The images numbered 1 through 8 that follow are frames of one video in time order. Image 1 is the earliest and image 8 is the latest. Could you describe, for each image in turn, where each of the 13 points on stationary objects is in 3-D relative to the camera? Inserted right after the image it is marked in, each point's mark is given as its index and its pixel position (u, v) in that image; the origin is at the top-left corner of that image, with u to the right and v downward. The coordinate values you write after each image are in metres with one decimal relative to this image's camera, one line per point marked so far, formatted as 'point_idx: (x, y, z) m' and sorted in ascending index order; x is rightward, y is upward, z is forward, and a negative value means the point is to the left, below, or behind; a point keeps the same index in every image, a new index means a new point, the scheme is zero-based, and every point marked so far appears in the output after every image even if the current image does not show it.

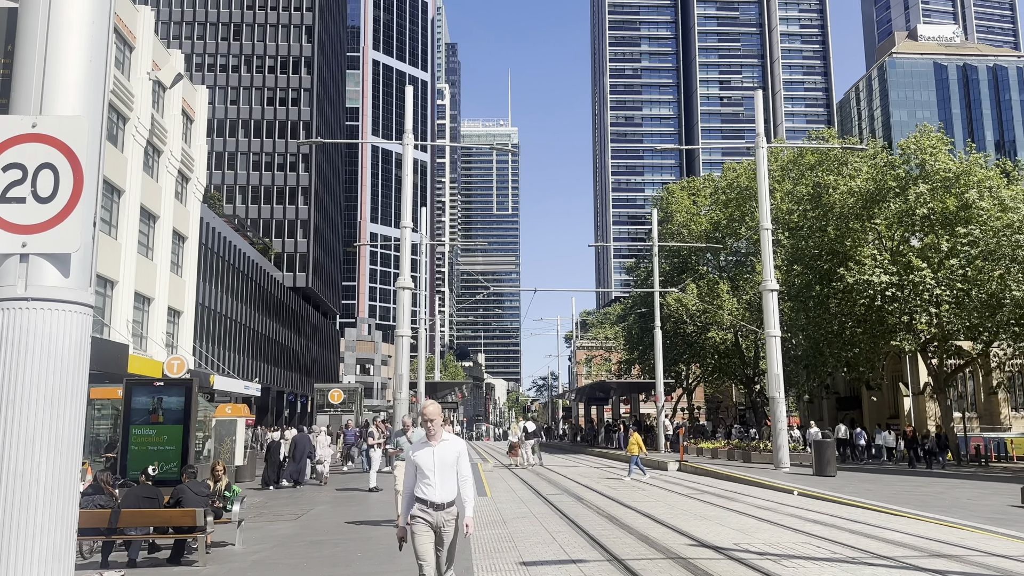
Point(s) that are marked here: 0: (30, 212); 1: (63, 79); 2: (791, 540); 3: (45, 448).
0: (-2.0, +0.3, +3.3) m
1: (-2.0, +0.9, +3.6) m
2: (+3.9, -3.5, +11.3) m
3: (-1.9, -0.6, +3.3) m
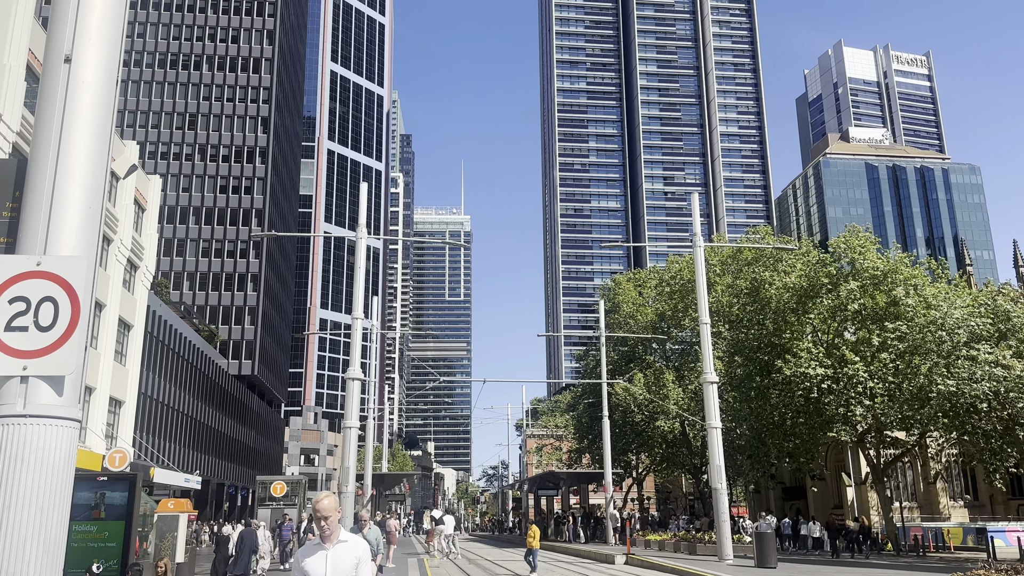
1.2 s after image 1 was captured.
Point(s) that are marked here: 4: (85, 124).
0: (-2.3, -0.2, +3.9) m
1: (-2.3, +0.3, +4.2) m
2: (+3.1, -4.9, +11.7) m
3: (-2.2, -1.2, +3.7) m
4: (-2.3, +0.9, +4.3) m
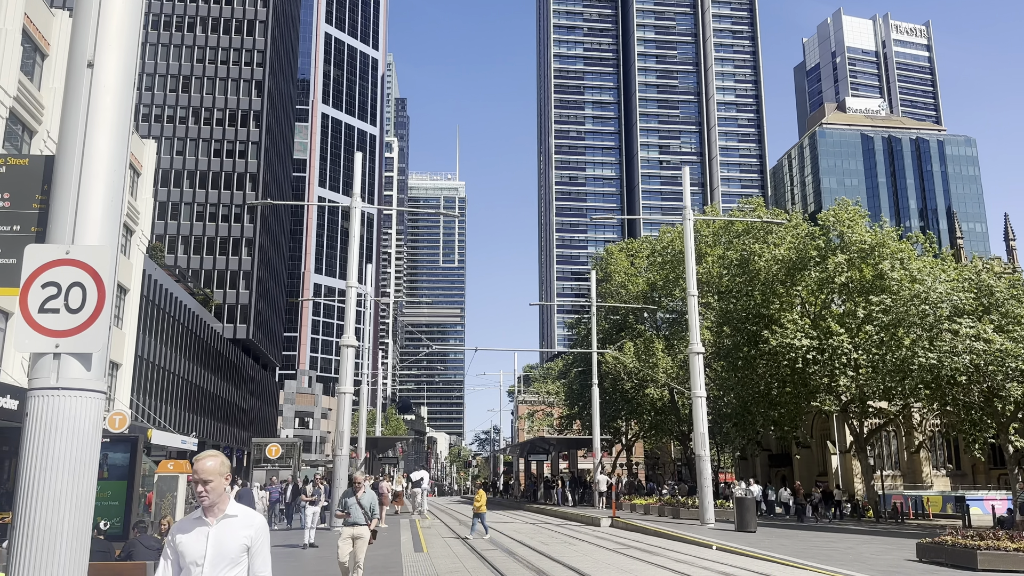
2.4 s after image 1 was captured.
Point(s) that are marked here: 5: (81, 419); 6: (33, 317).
0: (-2.4, -0.2, +4.3) m
1: (-2.4, +0.4, +4.6) m
2: (+2.8, -4.6, +12.4) m
3: (-2.3, -1.1, +4.2) m
4: (-2.4, +0.9, +4.8) m
5: (-2.3, -0.7, +4.4) m
6: (-2.6, -0.2, +4.3) m
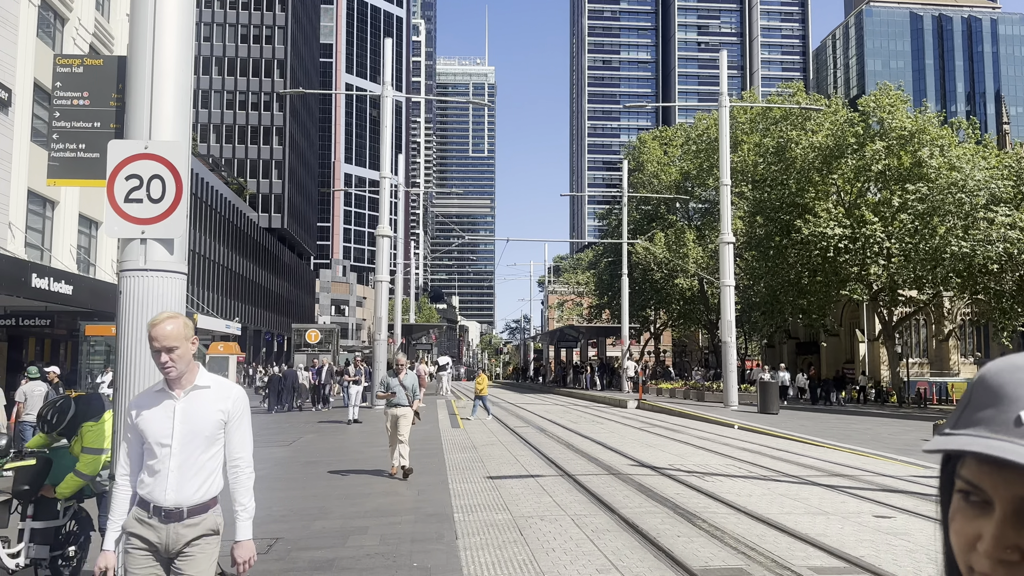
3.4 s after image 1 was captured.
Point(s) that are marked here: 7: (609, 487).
0: (-2.2, +0.5, +4.9) m
1: (-2.2, +1.1, +5.0) m
2: (+3.4, -2.8, +13.3) m
3: (-2.1, -0.5, +4.9) m
4: (-2.1, +1.6, +5.1) m
5: (-2.1, 0.0, +5.0) m
6: (-2.3, +0.5, +4.9) m
7: (+1.2, -2.5, +10.4) m
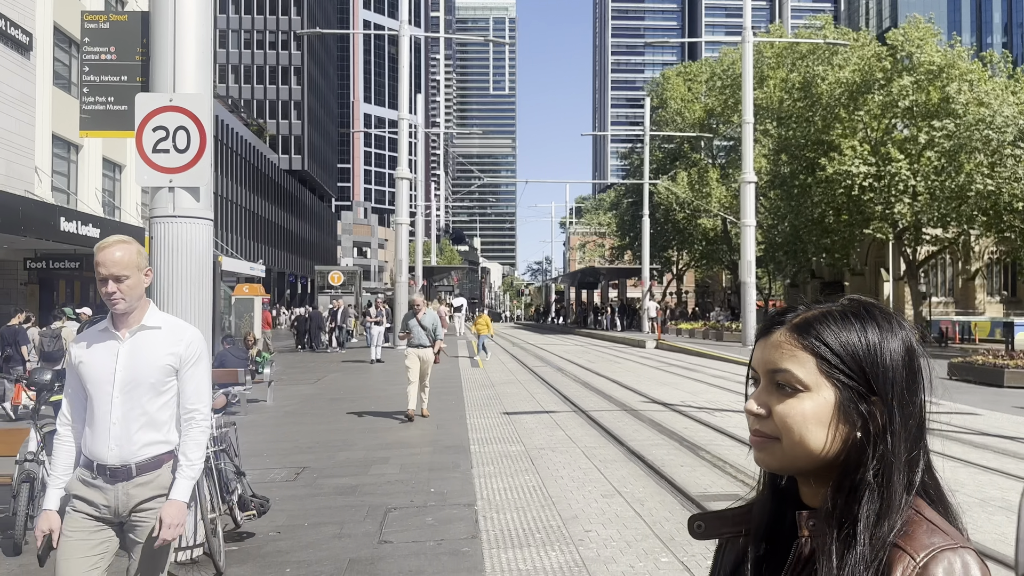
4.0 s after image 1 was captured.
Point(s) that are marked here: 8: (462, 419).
0: (-2.1, +0.8, +5.2) m
1: (-2.1, +1.4, +5.3) m
2: (+3.6, -1.9, +13.6) m
3: (-2.1, -0.1, +5.3) m
4: (-2.1, +2.0, +5.3) m
5: (-2.1, +0.3, +5.3) m
6: (-2.3, +0.8, +5.2) m
7: (+1.4, -1.8, +10.8) m
8: (-0.7, -1.8, +11.3) m
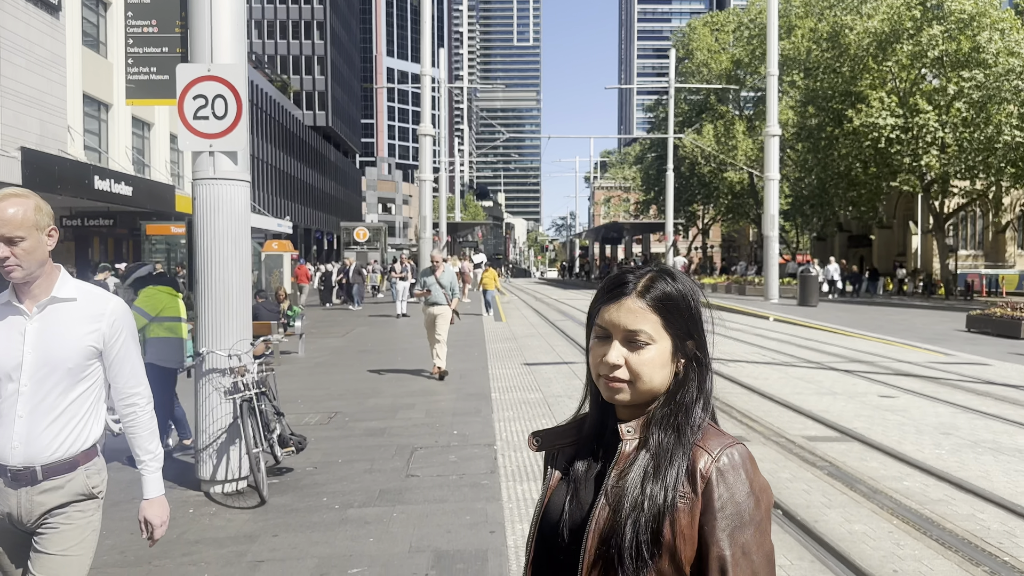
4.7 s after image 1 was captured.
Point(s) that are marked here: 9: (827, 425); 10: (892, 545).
0: (-2.1, +1.1, +5.6) m
1: (-2.0, +1.7, +5.7) m
2: (+4.0, -1.1, +14.0) m
3: (-2.0, +0.2, +5.7) m
4: (-2.0, +2.3, +5.7) m
5: (-2.0, +0.6, +5.7) m
6: (-2.2, +1.1, +5.6) m
7: (+1.7, -1.1, +11.2) m
8: (-0.4, -1.2, +11.8) m
9: (+2.9, -1.2, +7.4) m
10: (+2.0, -1.4, +4.4) m
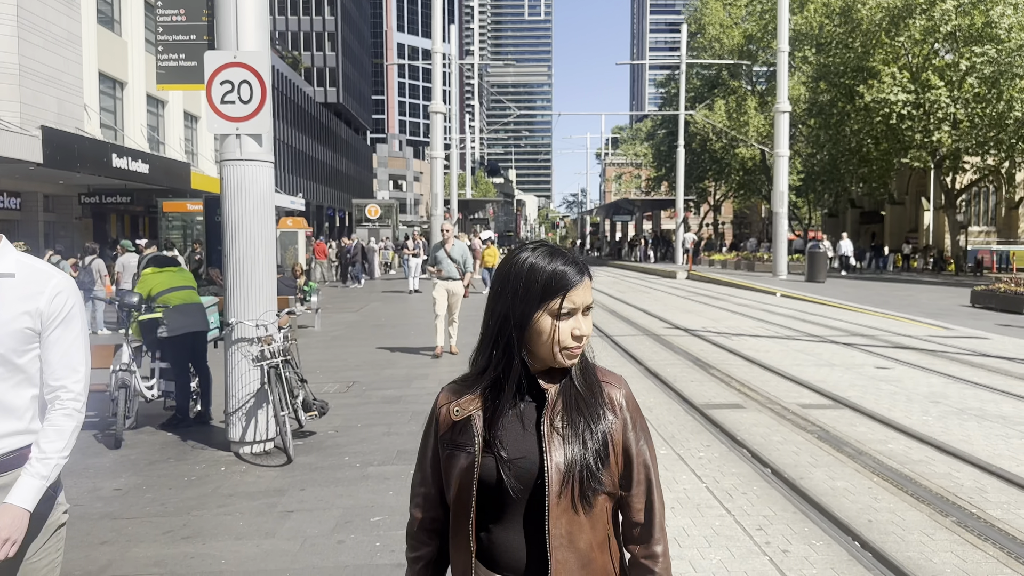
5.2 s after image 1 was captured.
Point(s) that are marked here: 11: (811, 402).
0: (-2.0, +1.3, +5.9) m
1: (-2.0, +1.9, +6.0) m
2: (+4.2, -0.7, +14.3) m
3: (-1.9, +0.4, +6.1) m
4: (-2.0, +2.5, +6.0) m
5: (-1.9, +0.8, +6.1) m
6: (-2.1, +1.3, +5.9) m
7: (+1.8, -0.8, +11.6) m
8: (-0.3, -0.8, +12.2) m
9: (+3.0, -1.0, +7.8) m
10: (+2.1, -1.2, +4.7) m
11: (+2.7, -1.0, +7.4) m
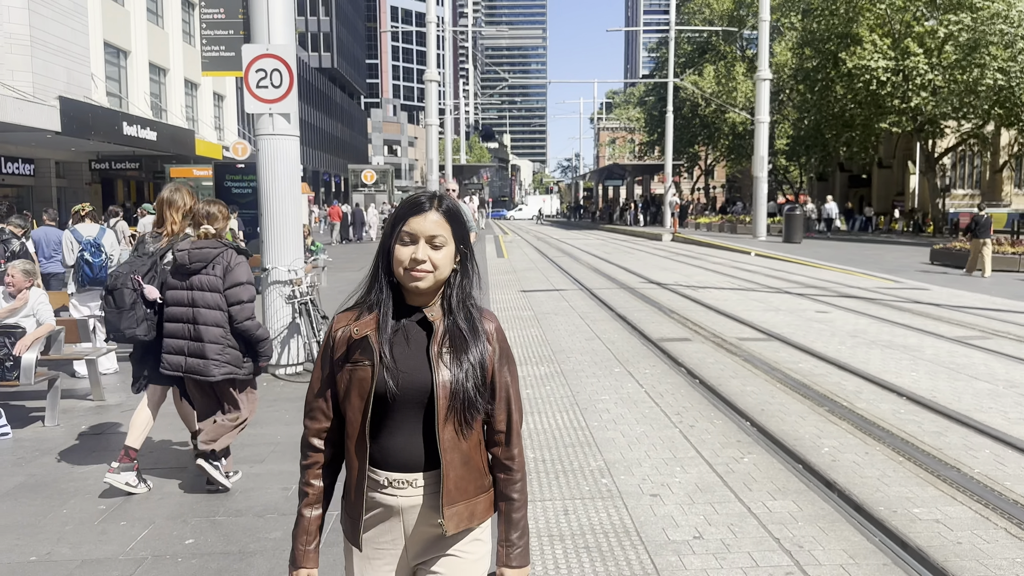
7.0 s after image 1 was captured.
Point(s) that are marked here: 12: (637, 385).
0: (-2.1, +1.7, +7.2) m
1: (-2.1, +2.4, +7.3) m
2: (+4.0, +0.2, +15.7) m
3: (-2.0, +0.8, +7.4) m
4: (-2.1, +2.9, +7.3) m
5: (-2.0, +1.2, +7.4) m
6: (-2.3, +1.8, +7.2) m
7: (+1.7, -0.1, +13.0) m
8: (-0.4, -0.1, +13.6) m
9: (+2.8, -0.5, +9.2) m
10: (+1.9, -0.8, +6.2) m
11: (+2.6, -0.5, +8.8) m
12: (+1.0, -0.8, +6.5) m
